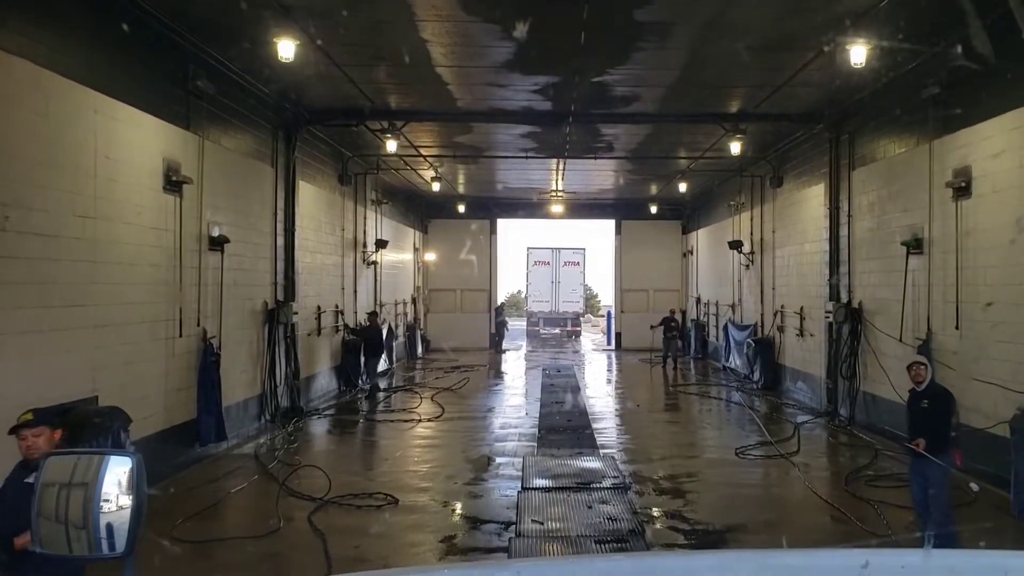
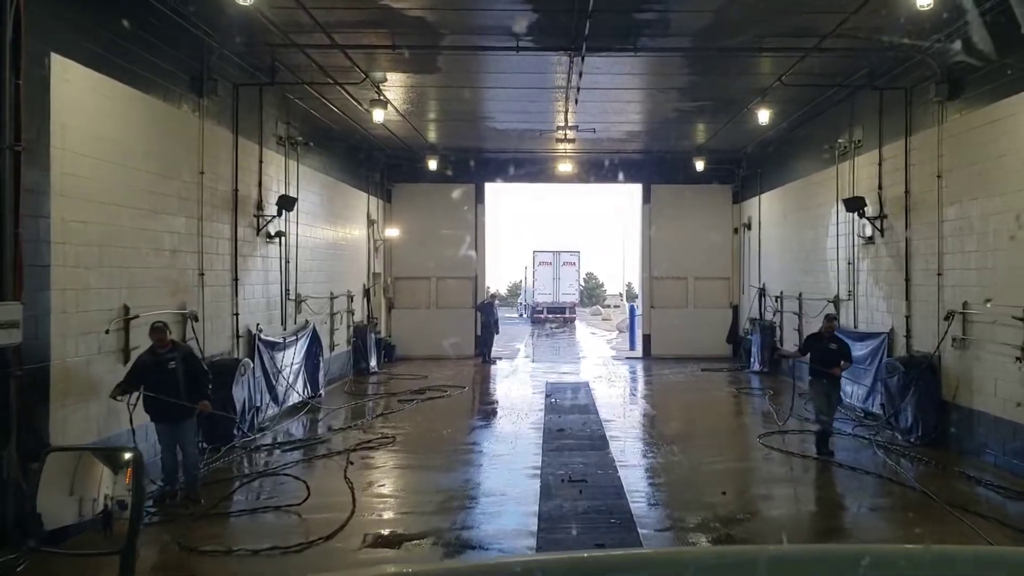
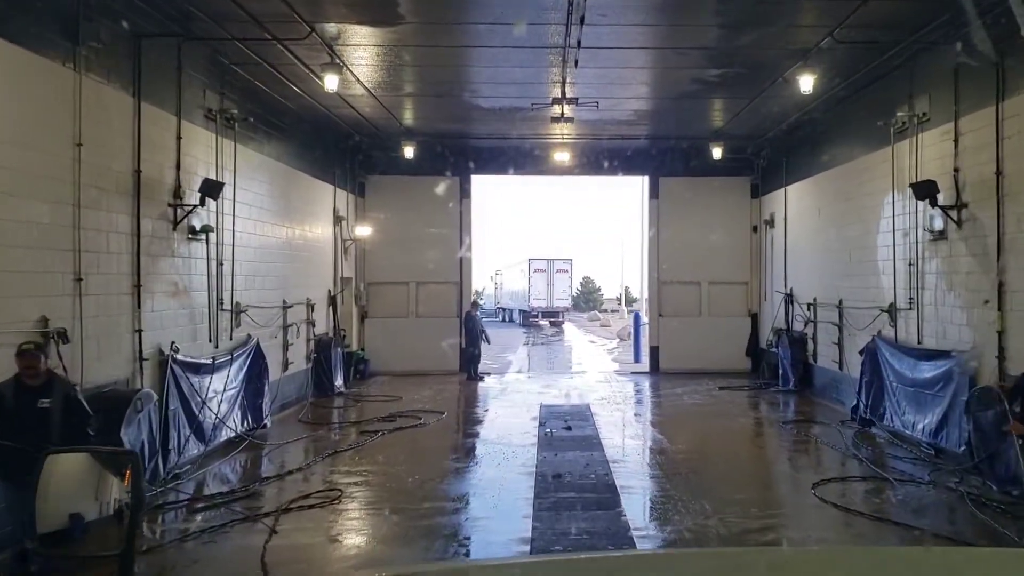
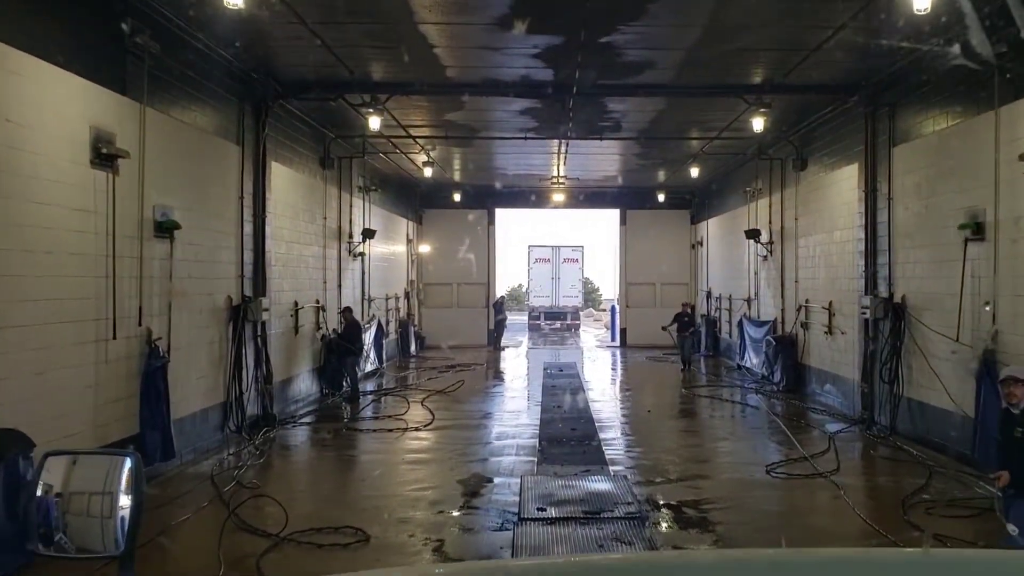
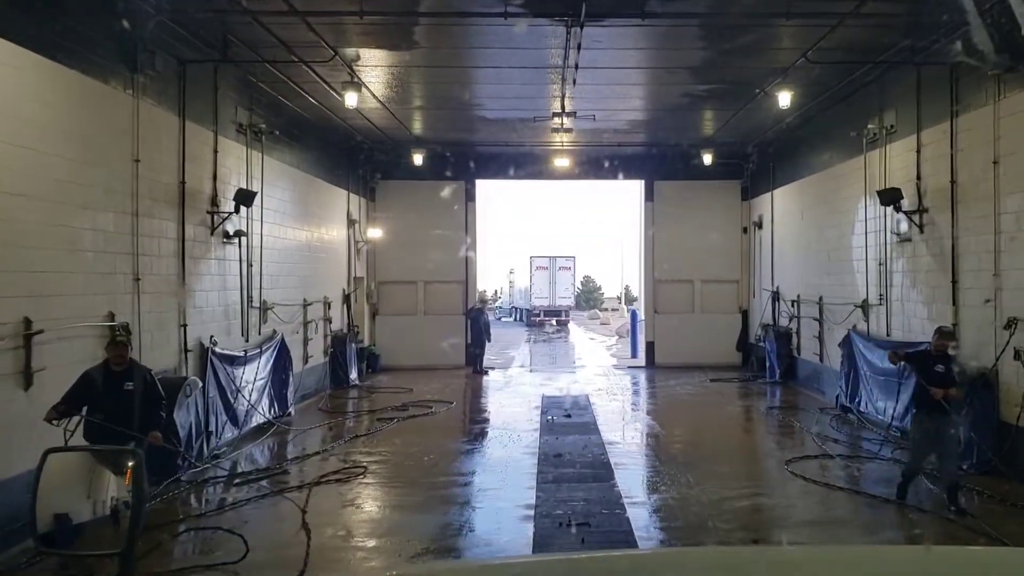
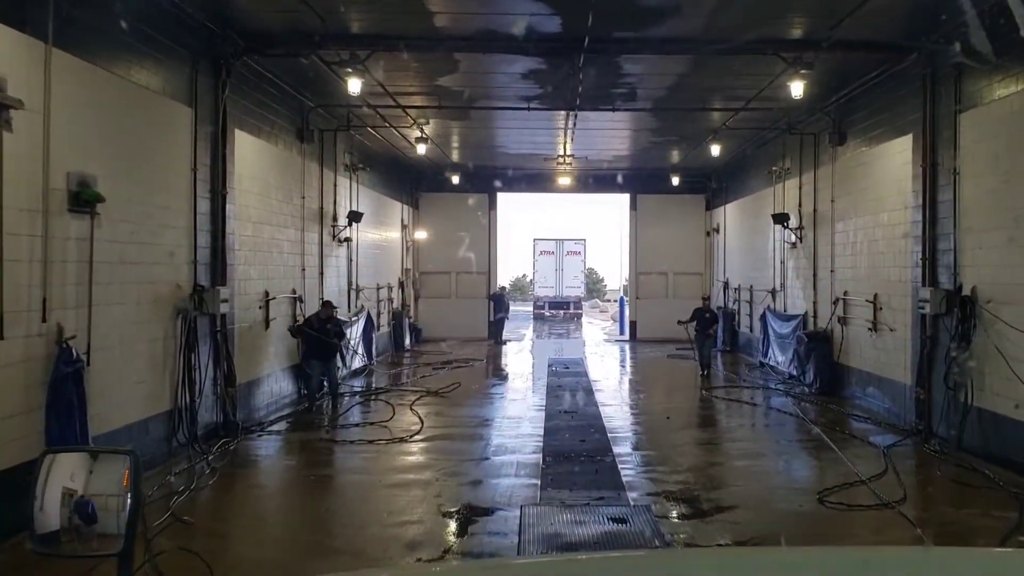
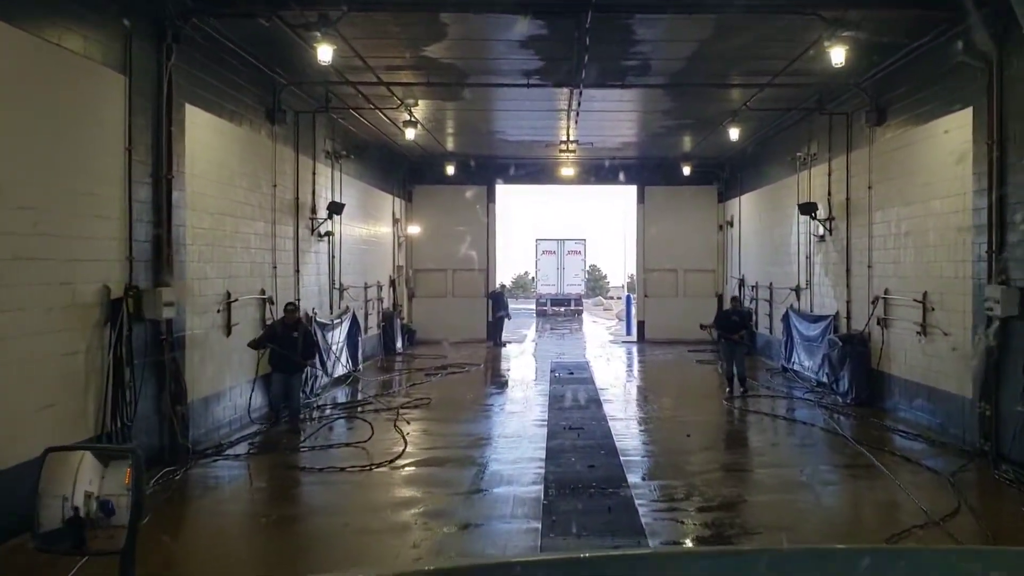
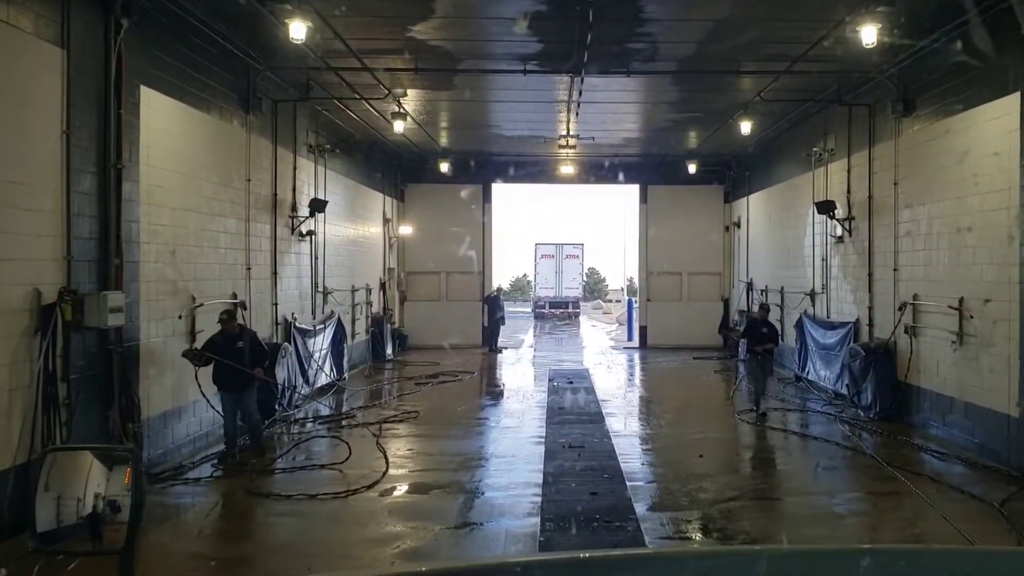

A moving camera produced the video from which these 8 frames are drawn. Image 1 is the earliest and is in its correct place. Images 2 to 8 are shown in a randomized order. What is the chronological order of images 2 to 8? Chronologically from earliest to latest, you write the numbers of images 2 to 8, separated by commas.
4, 6, 7, 8, 2, 5, 3
